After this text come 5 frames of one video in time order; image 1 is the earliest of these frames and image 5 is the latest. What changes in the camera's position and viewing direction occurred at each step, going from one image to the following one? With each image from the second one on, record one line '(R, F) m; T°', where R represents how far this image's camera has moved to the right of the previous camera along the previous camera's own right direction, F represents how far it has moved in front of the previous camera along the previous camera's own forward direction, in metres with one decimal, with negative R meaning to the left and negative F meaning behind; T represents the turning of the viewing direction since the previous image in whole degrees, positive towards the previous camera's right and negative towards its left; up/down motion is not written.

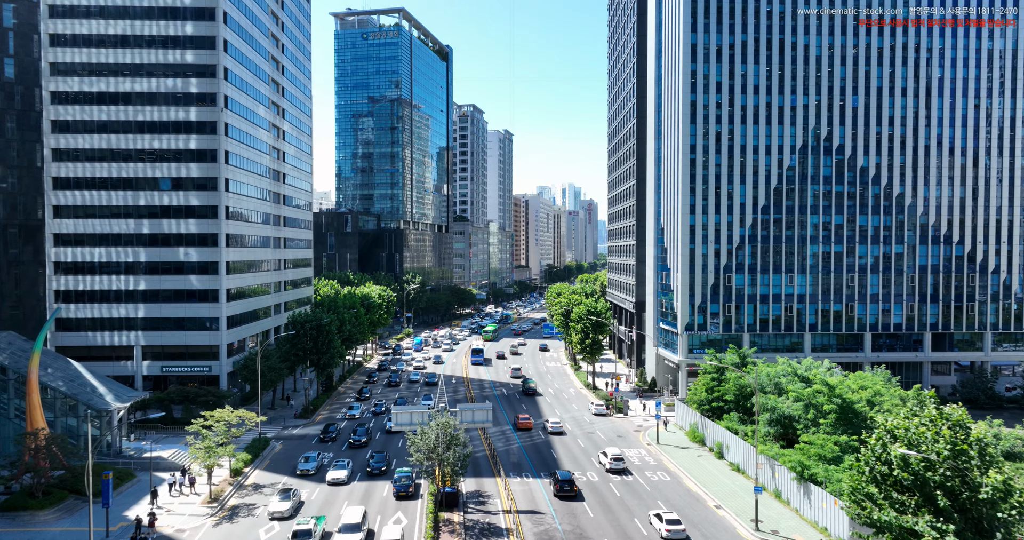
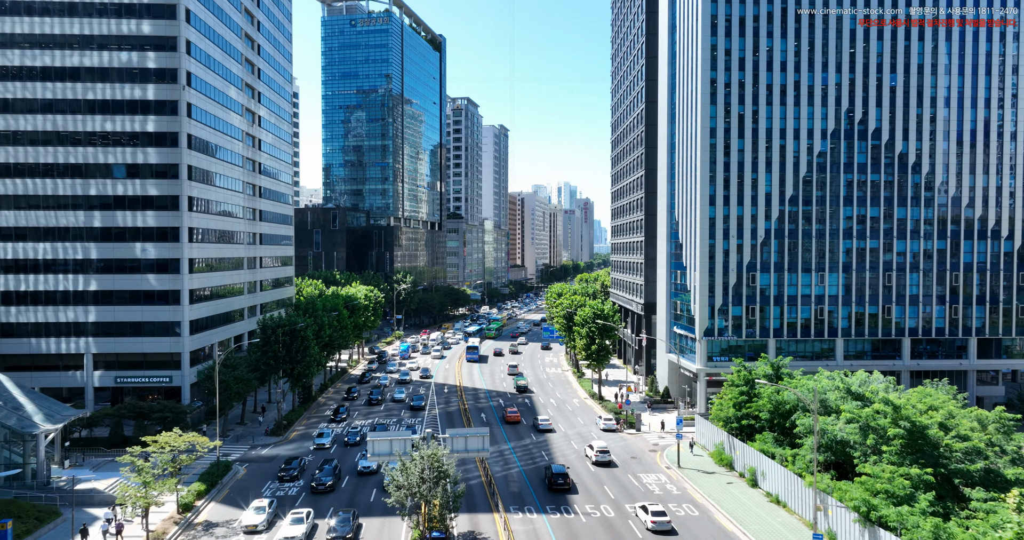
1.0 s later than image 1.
(-0.4, +8.2) m; 0°
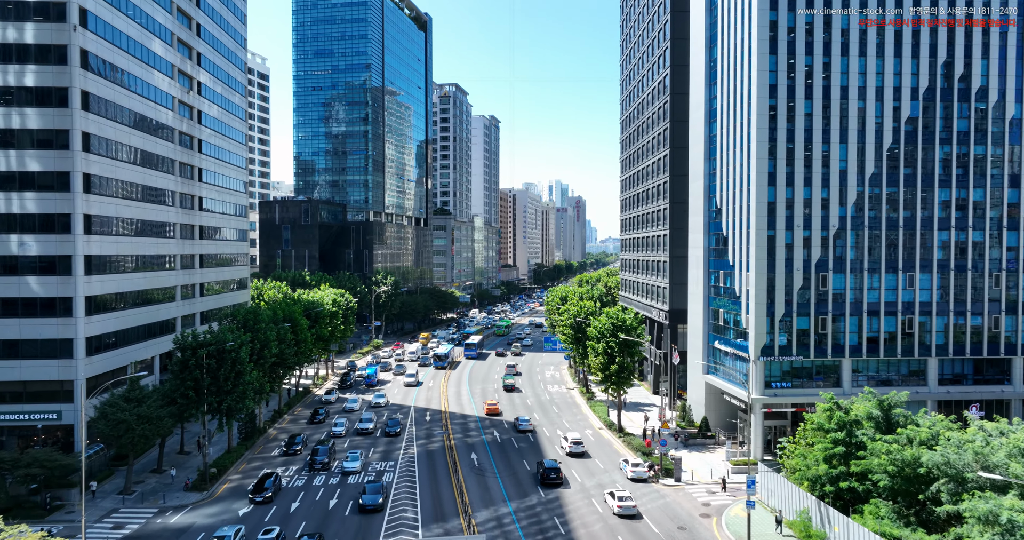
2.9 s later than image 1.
(-0.8, +16.0) m; +1°
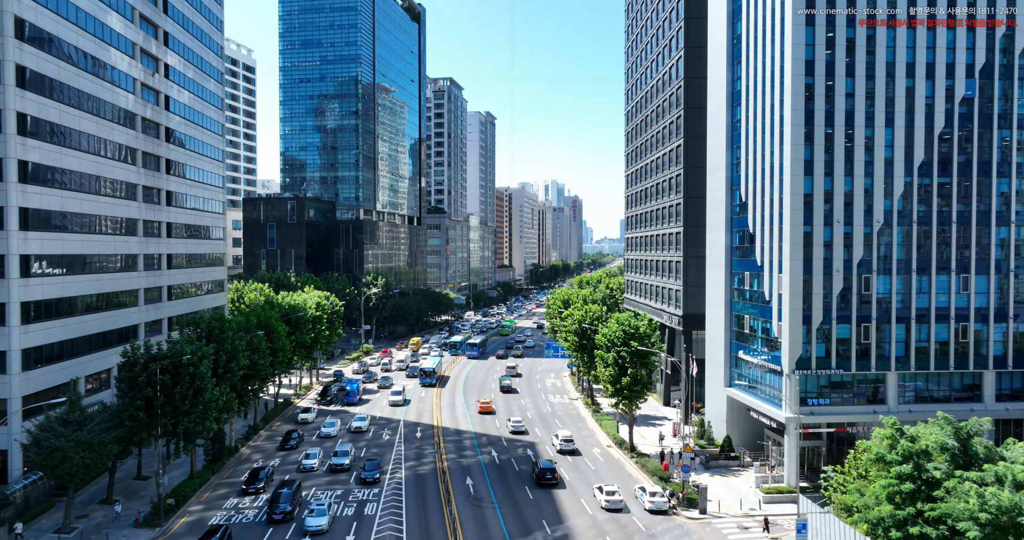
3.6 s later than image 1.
(-0.4, +6.6) m; 0°
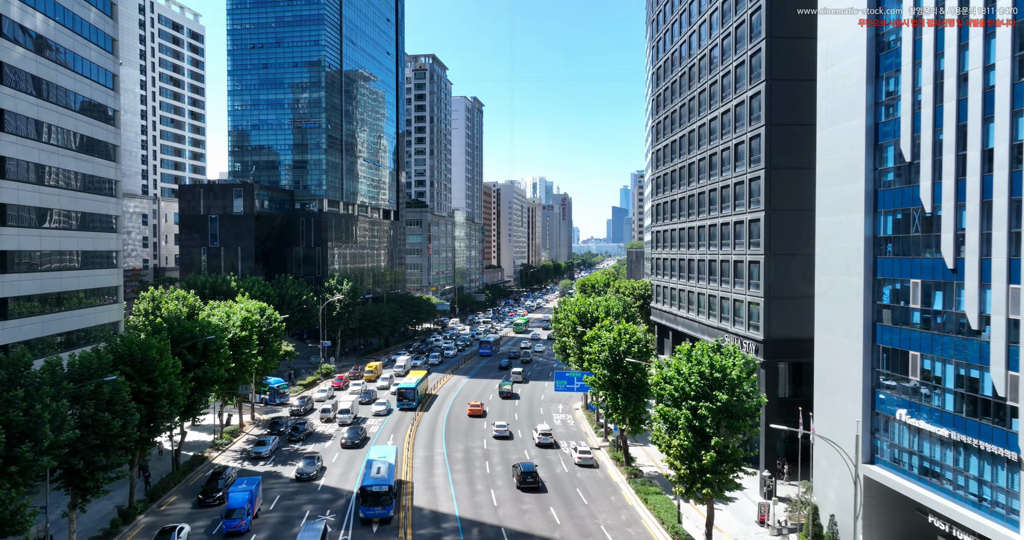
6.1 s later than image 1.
(-1.3, +21.7) m; +1°
